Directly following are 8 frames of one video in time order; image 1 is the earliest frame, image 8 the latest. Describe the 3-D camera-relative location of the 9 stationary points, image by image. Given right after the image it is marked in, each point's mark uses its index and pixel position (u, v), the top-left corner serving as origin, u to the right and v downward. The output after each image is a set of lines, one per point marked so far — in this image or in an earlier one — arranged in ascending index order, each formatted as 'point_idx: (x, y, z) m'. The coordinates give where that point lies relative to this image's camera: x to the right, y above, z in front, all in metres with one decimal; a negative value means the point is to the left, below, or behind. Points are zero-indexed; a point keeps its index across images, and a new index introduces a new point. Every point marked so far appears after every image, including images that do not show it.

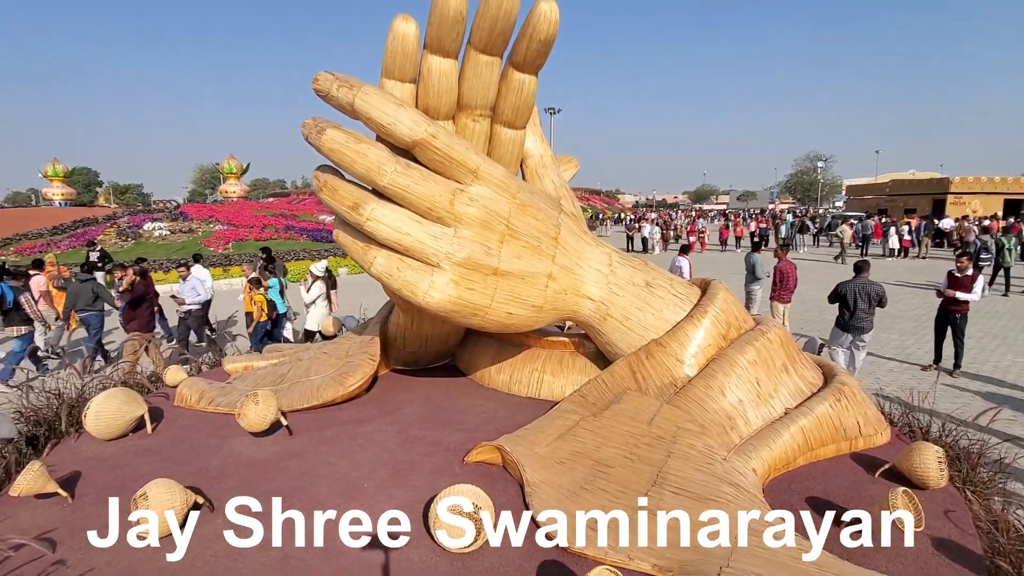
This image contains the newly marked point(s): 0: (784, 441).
0: (+1.4, -0.8, +2.7) m
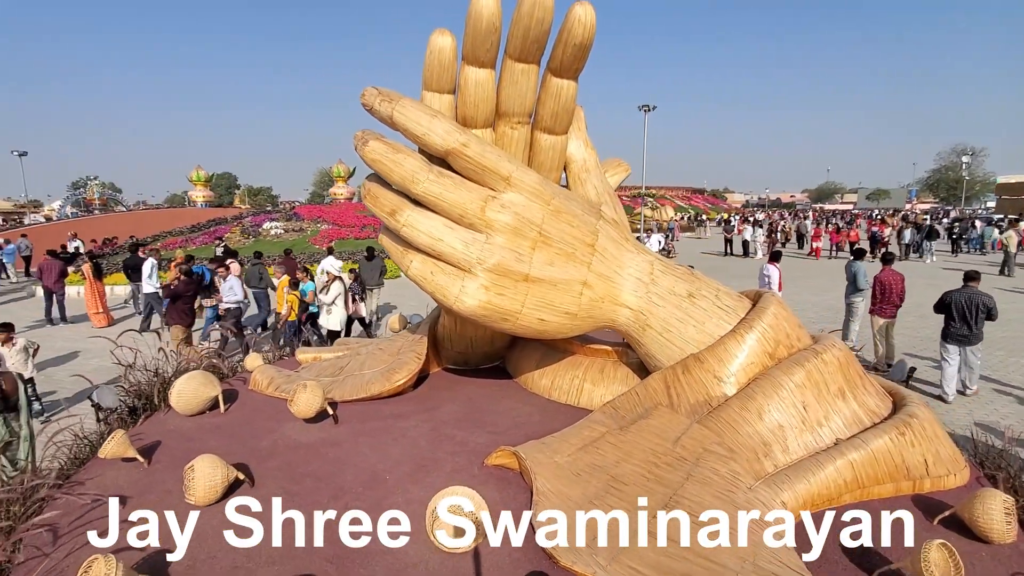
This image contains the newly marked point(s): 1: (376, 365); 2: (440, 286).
0: (+1.5, -0.9, +2.4) m
1: (-1.0, -0.6, +4.0) m
2: (-0.4, 0.0, +3.1) m
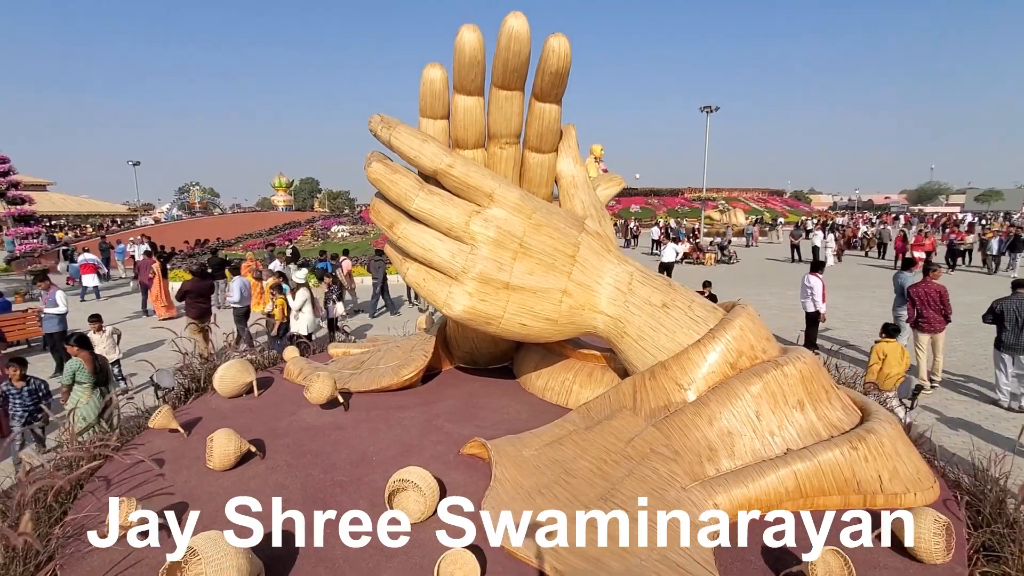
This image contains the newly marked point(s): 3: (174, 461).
0: (+1.2, -0.9, +2.5) m
1: (-1.0, -0.6, +4.4) m
2: (-0.5, 0.0, +3.4) m
3: (-2.0, -1.0, +3.1) m
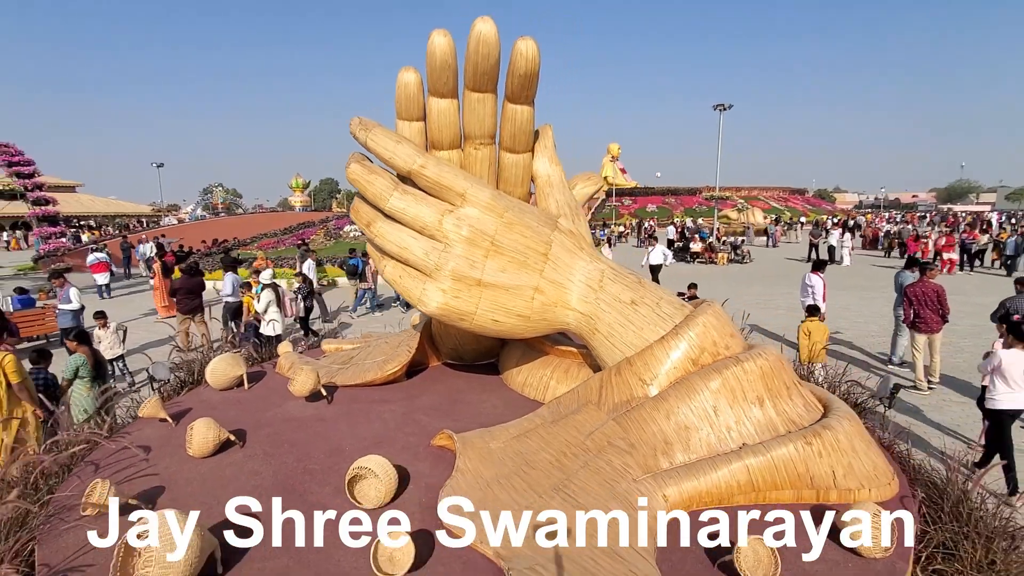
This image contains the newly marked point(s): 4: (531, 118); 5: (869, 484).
0: (+1.0, -0.9, +2.6) m
1: (-1.2, -0.6, +4.5) m
2: (-0.7, 0.0, +3.5) m
3: (-2.2, -1.0, +3.3) m
4: (+0.1, +1.2, +3.5) m
5: (+1.8, -1.0, +2.6) m
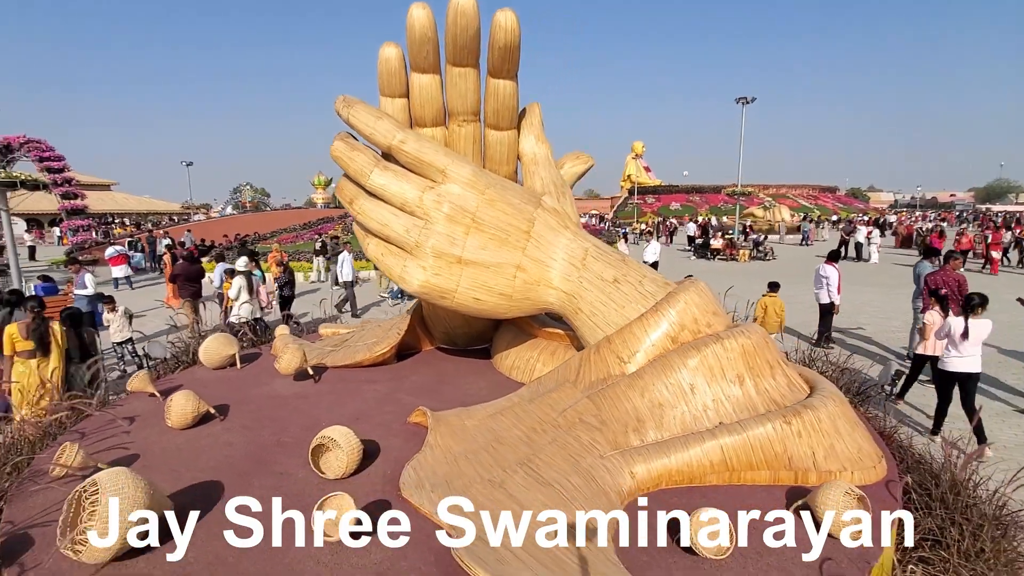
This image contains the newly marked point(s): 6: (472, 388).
0: (+0.8, -0.8, +2.5) m
1: (-1.3, -0.4, +4.5) m
2: (-0.8, +0.2, +3.5) m
3: (-2.4, -0.8, +3.3) m
4: (0.0, +1.3, +3.5) m
5: (+1.6, -0.9, +2.5) m
6: (-0.3, -0.7, +3.8) m
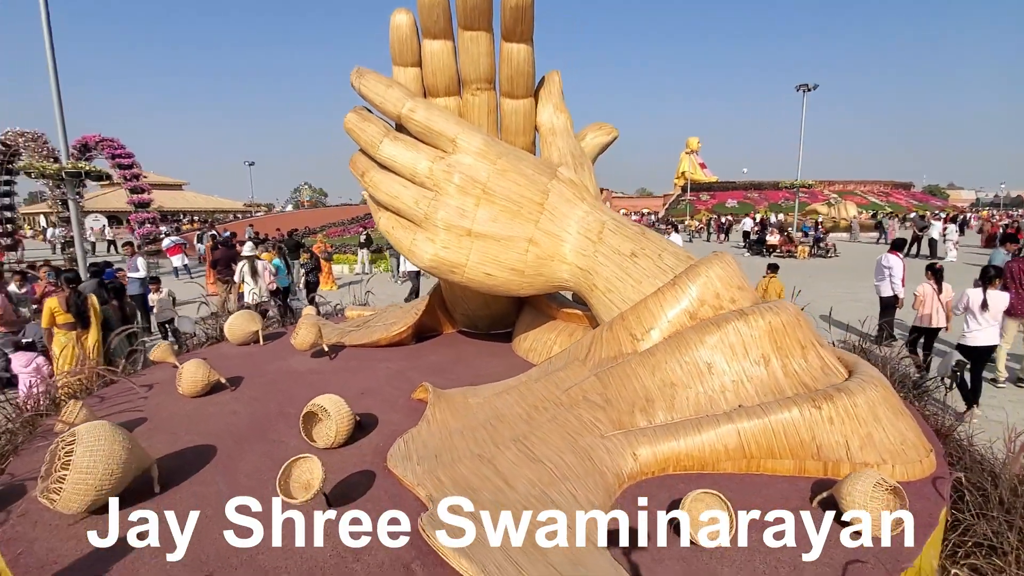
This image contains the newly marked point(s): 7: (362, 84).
0: (+0.8, -0.6, +2.2) m
1: (-1.1, -0.3, +4.5) m
2: (-0.8, +0.3, +3.4) m
3: (-2.3, -0.7, +3.4) m
4: (+0.1, +1.5, +3.3) m
5: (+1.6, -0.7, +2.2) m
6: (-0.2, -0.6, +3.7) m
7: (-1.0, +1.3, +3.4) m
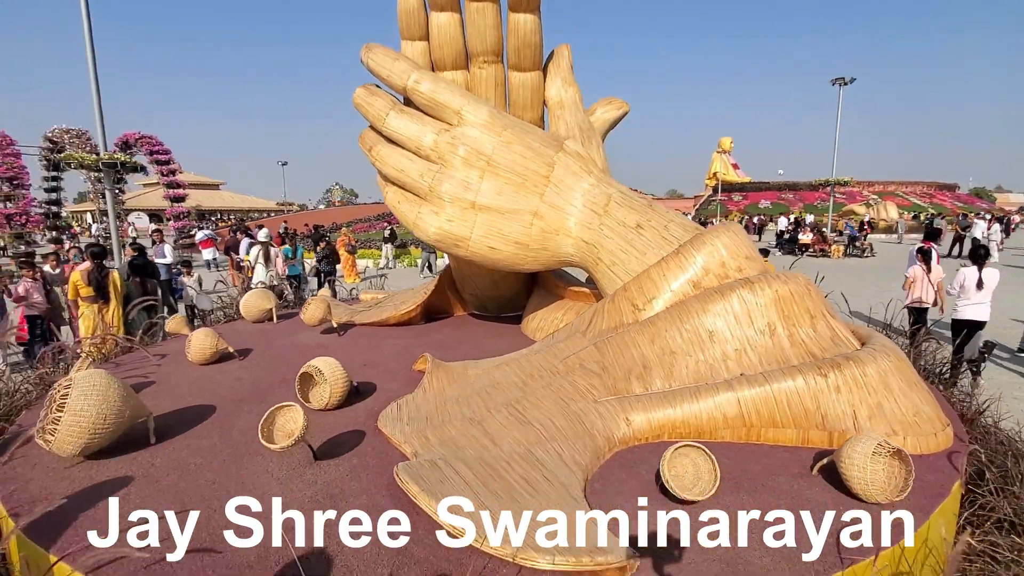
0: (+0.8, -0.5, +2.1) m
1: (-1.0, -0.1, +4.5) m
2: (-0.7, +0.5, +3.4) m
3: (-2.3, -0.5, +3.5) m
4: (+0.2, +1.6, +3.3) m
5: (+1.6, -0.6, +2.0) m
6: (-0.2, -0.4, +3.7) m
7: (-0.9, +1.5, +3.4) m
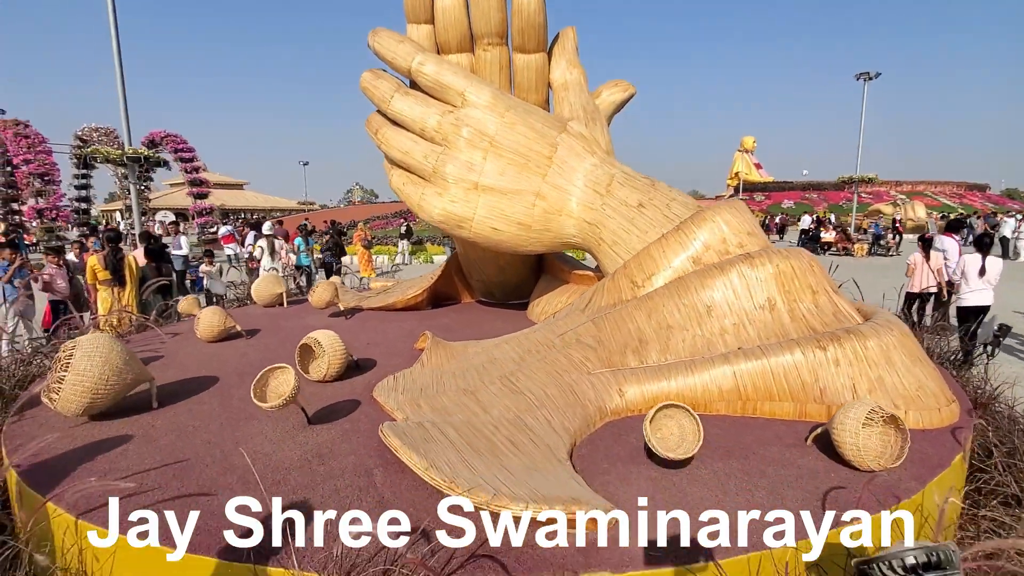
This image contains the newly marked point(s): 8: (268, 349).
0: (+0.7, -0.4, +2.1) m
1: (-0.9, 0.0, +4.6) m
2: (-0.7, +0.6, +3.5) m
3: (-2.3, -0.3, +3.5) m
4: (+0.2, +1.7, +3.3) m
5: (+1.5, -0.5, +2.0) m
6: (-0.1, -0.3, +3.7) m
7: (-0.9, +1.6, +3.4) m
8: (-1.5, -0.4, +3.2) m
